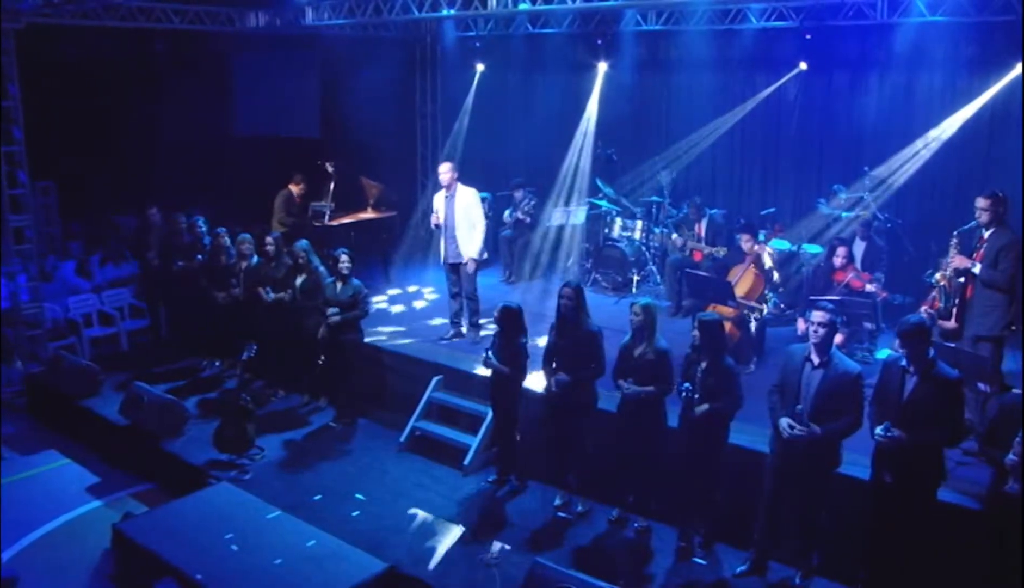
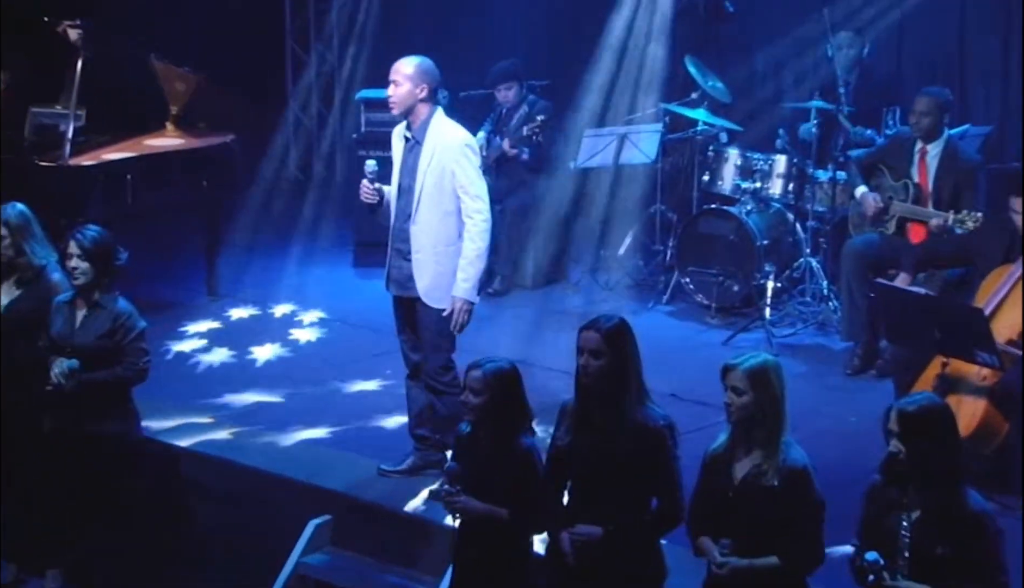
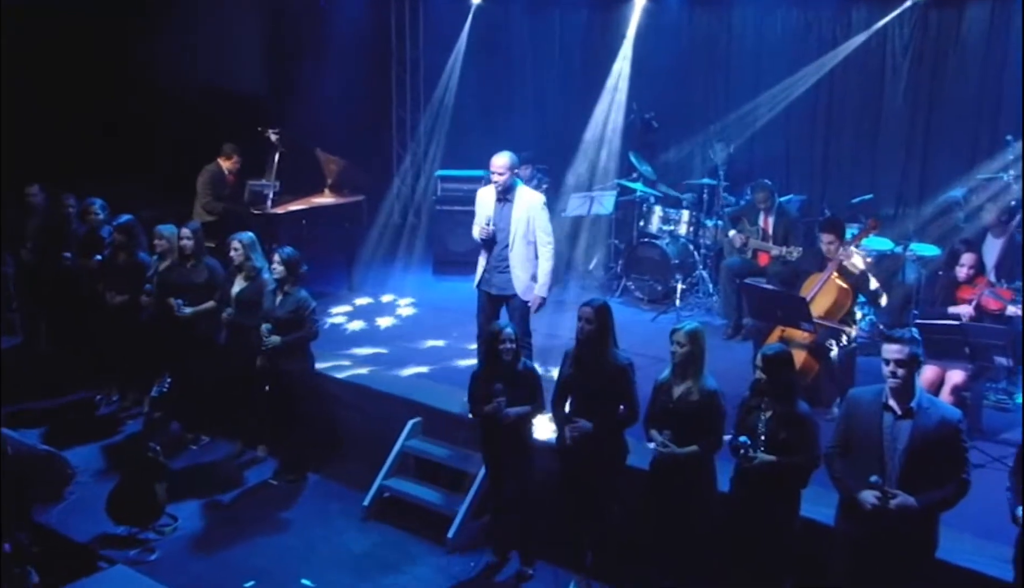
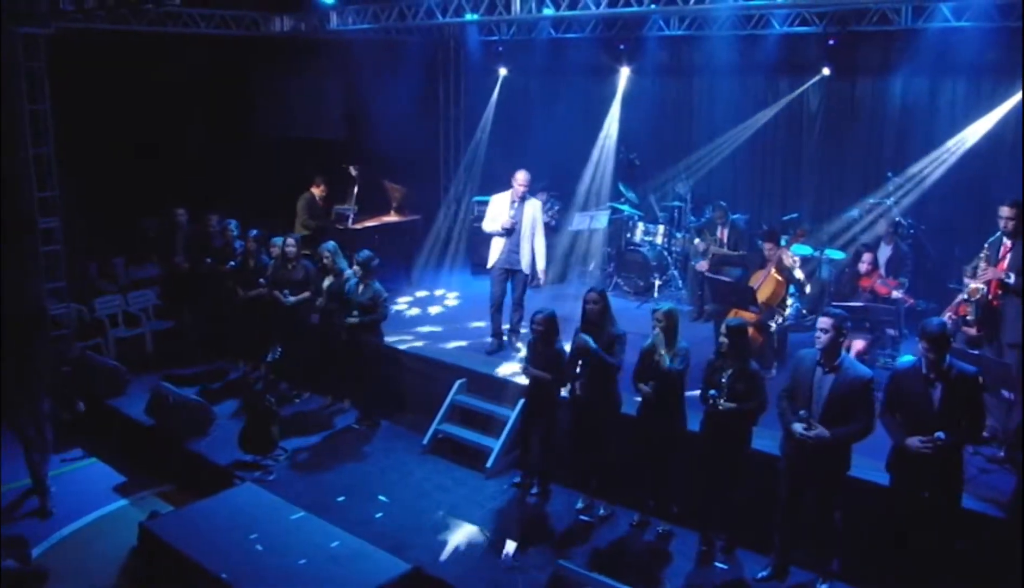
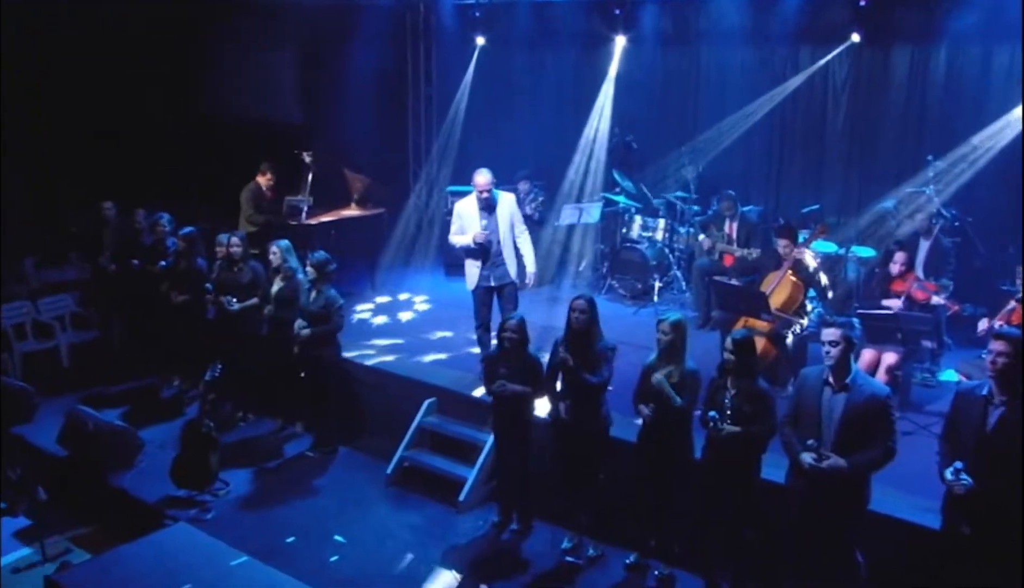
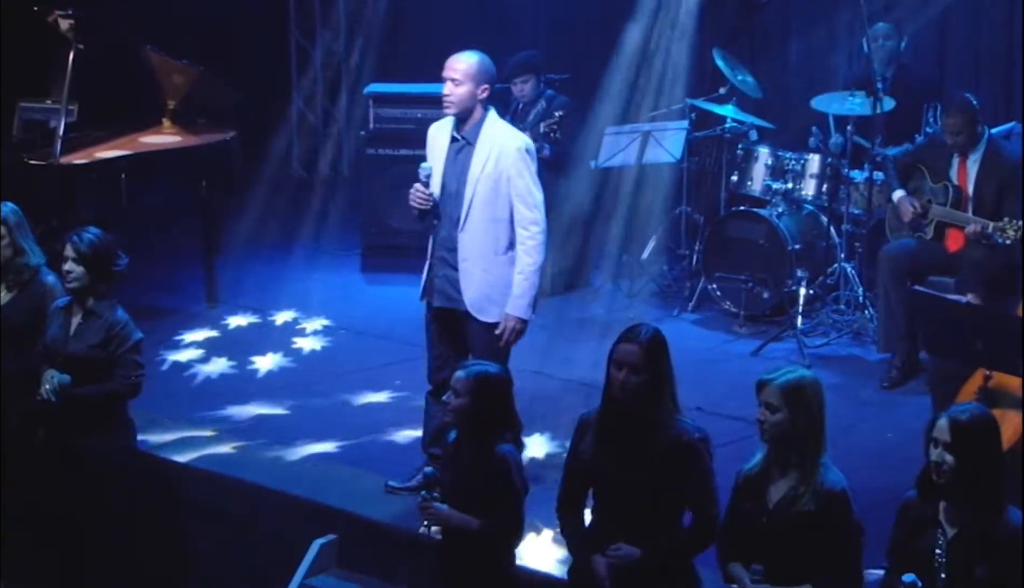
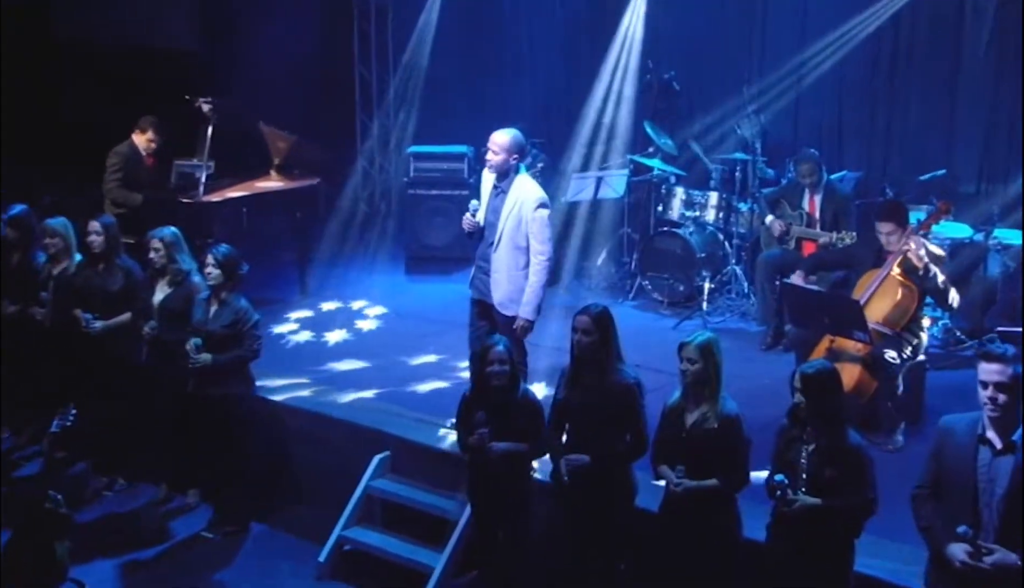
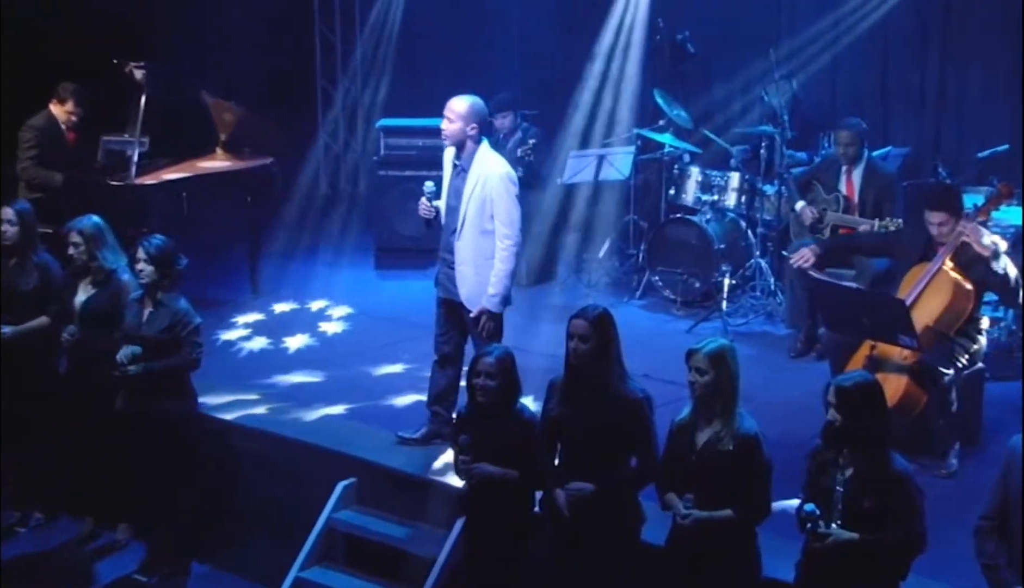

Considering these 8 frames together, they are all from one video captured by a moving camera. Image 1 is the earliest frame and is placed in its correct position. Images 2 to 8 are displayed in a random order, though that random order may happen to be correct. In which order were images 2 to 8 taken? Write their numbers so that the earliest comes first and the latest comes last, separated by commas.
4, 5, 3, 7, 8, 2, 6
